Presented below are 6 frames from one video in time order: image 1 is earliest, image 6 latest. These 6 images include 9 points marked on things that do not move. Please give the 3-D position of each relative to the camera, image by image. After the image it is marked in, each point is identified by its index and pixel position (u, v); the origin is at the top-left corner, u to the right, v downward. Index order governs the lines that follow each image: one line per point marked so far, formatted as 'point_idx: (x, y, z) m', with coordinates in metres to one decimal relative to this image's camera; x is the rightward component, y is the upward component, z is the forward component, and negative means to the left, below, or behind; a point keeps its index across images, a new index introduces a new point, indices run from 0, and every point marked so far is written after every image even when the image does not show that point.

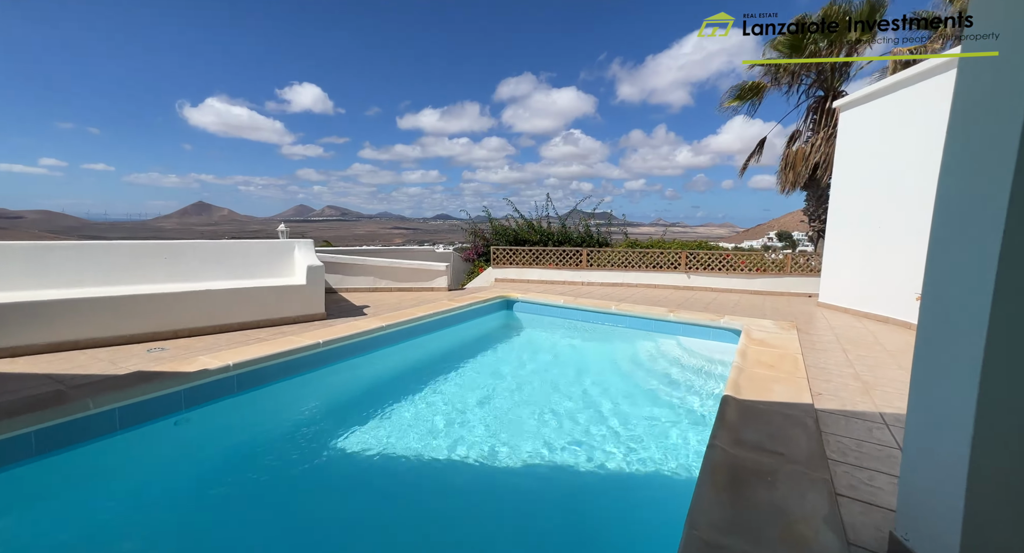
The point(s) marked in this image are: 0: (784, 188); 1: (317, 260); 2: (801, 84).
0: (+5.9, +1.9, +9.3) m
1: (-2.2, +0.2, +4.8) m
2: (+5.8, +3.8, +8.6) m
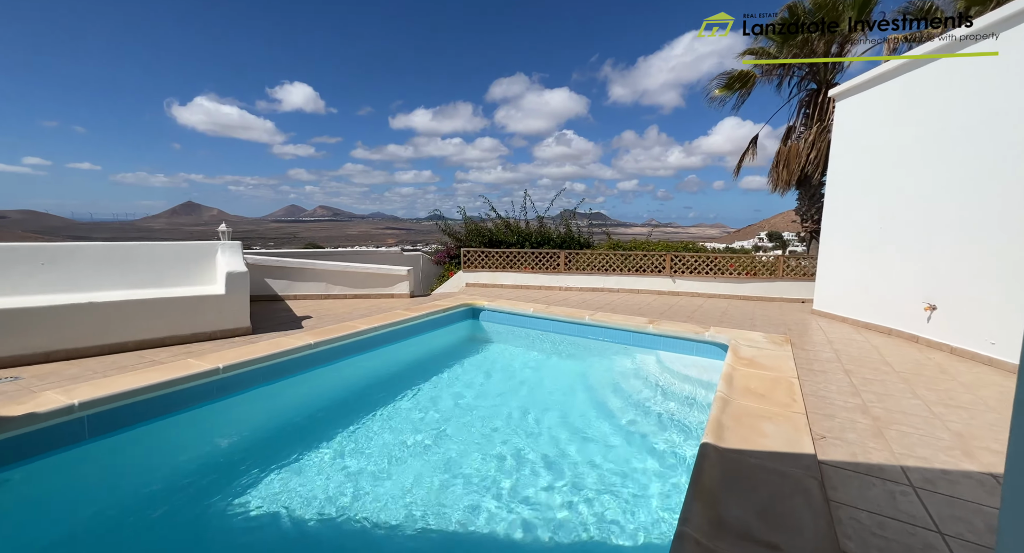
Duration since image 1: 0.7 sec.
0: (+5.4, +1.8, +8.8) m
1: (-2.6, +0.1, +4.2) m
2: (+5.3, +3.7, +8.1) m
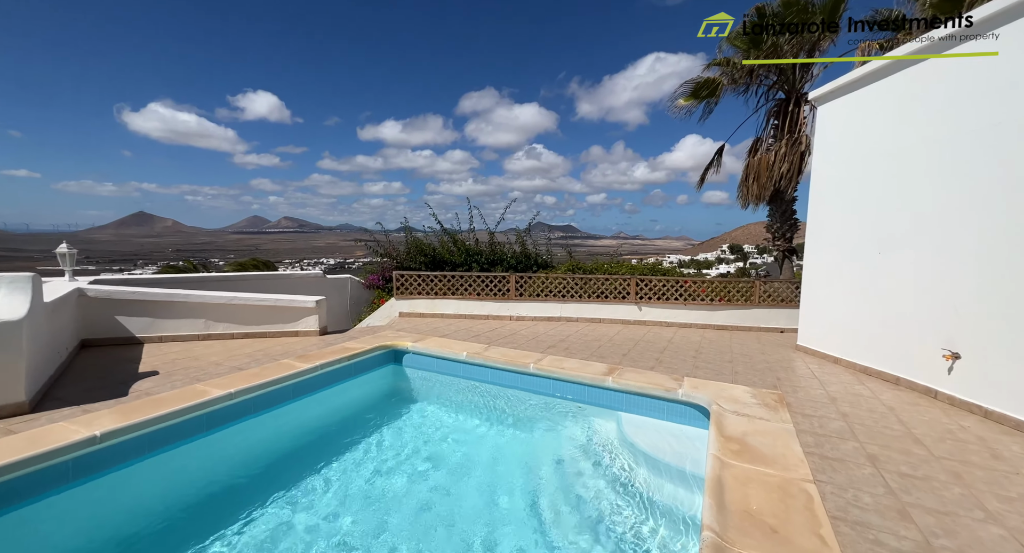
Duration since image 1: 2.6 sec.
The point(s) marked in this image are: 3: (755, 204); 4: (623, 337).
0: (+4.4, +1.4, +8.1) m
1: (-3.3, -0.2, +2.9) m
2: (+4.3, +3.3, +7.4) m
3: (+4.5, +1.4, +8.0) m
4: (+1.5, -0.8, +5.8) m
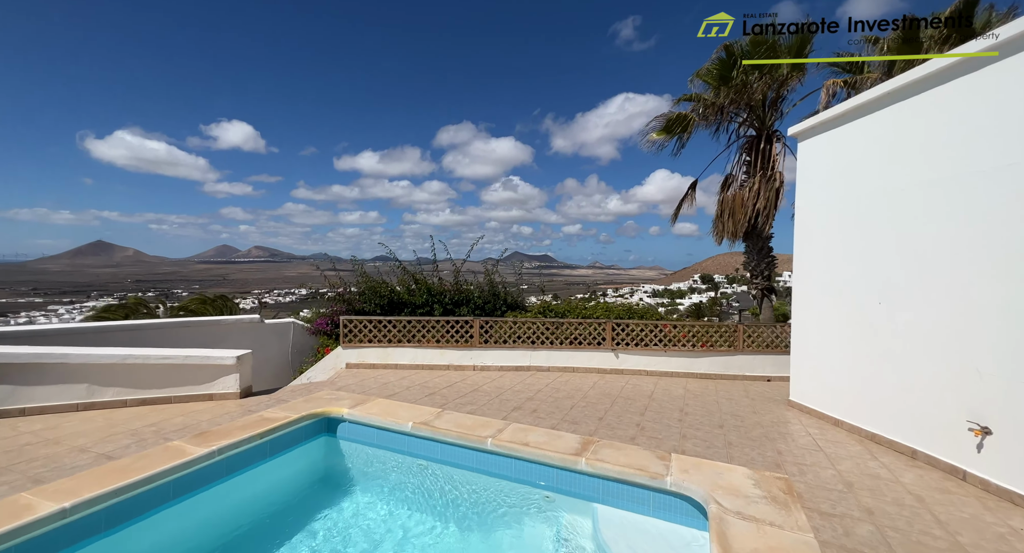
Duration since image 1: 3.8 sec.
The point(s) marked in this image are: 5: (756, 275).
0: (+3.8, +0.7, +7.7) m
1: (-3.6, -0.6, +2.0) m
2: (+3.7, +2.6, +7.2) m
3: (+3.9, +0.6, +7.6) m
4: (+1.1, -1.4, +5.1) m
5: (+4.4, +0.1, +7.6) m
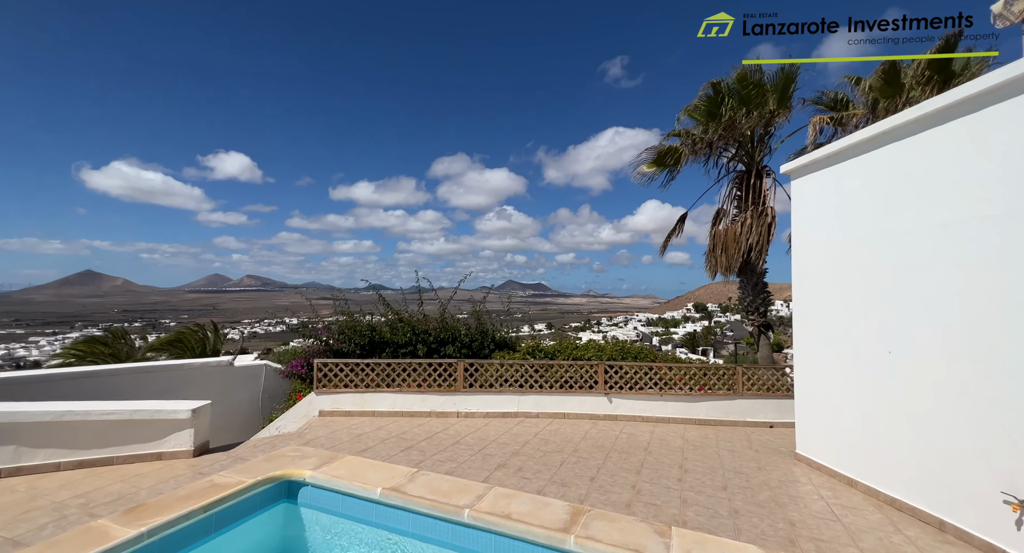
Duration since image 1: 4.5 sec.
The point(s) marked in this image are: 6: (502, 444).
0: (+3.6, 0.0, +7.5) m
1: (-3.7, -0.8, +1.6) m
2: (+3.5, +2.0, +7.1) m
3: (+3.7, 0.0, +7.4) m
4: (+0.9, -1.8, +4.7) m
5: (+4.1, -0.6, +7.3) m
6: (-0.1, -1.8, +4.7) m
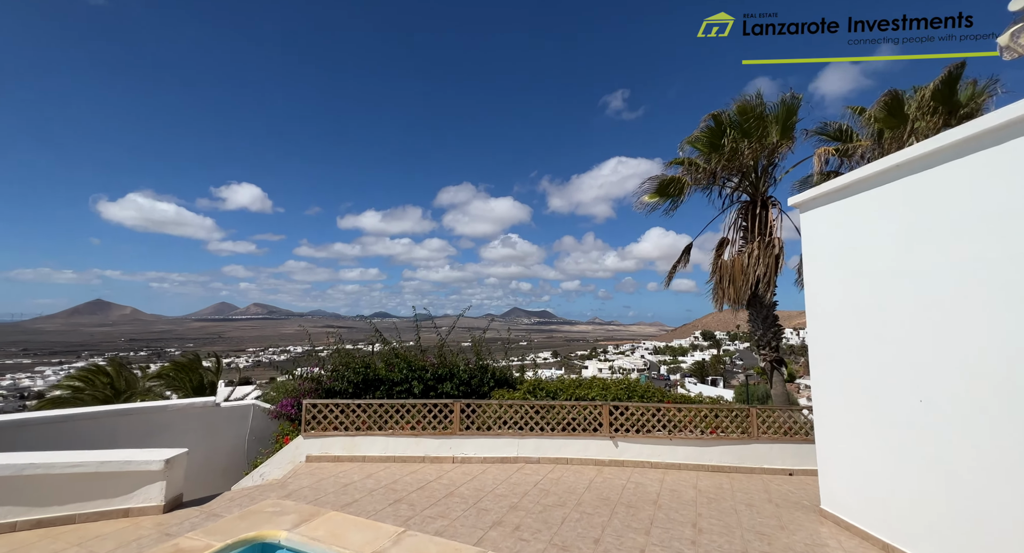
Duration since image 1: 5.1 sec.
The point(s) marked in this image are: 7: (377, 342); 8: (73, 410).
0: (+3.6, -0.5, +7.2) m
1: (-3.8, -1.0, +1.4) m
2: (+3.5, +1.5, +7.0) m
3: (+3.7, -0.6, +7.1) m
4: (+0.9, -2.2, +4.4) m
5: (+4.2, -1.1, +7.0) m
6: (-0.1, -2.2, +4.3) m
7: (-2.1, -1.0, +6.5) m
8: (-4.8, -1.5, +4.7) m
